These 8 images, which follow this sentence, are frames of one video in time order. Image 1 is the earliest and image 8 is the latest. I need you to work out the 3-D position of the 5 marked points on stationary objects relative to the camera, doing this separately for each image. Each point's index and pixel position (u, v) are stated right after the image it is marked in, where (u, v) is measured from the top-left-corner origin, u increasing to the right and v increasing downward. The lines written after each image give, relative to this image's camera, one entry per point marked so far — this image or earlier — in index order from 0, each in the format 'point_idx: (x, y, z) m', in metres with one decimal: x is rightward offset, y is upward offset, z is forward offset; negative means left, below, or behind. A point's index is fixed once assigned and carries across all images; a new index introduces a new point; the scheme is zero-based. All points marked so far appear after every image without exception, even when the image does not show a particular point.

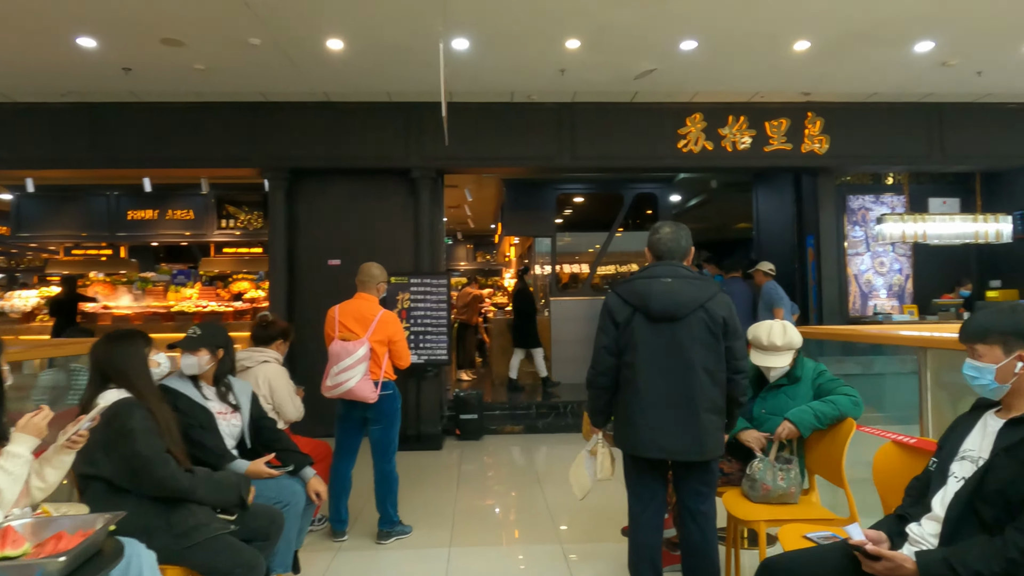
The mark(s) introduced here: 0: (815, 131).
0: (+2.5, +1.3, +5.5) m
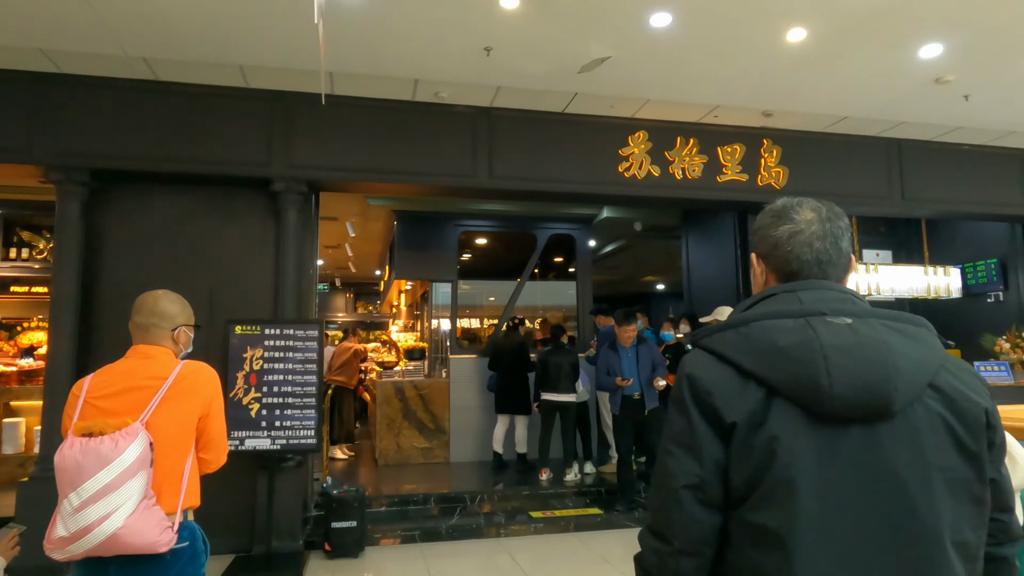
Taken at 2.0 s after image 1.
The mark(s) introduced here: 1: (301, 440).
0: (+1.8, +0.9, +4.7) m
1: (-1.1, -0.8, +3.6) m
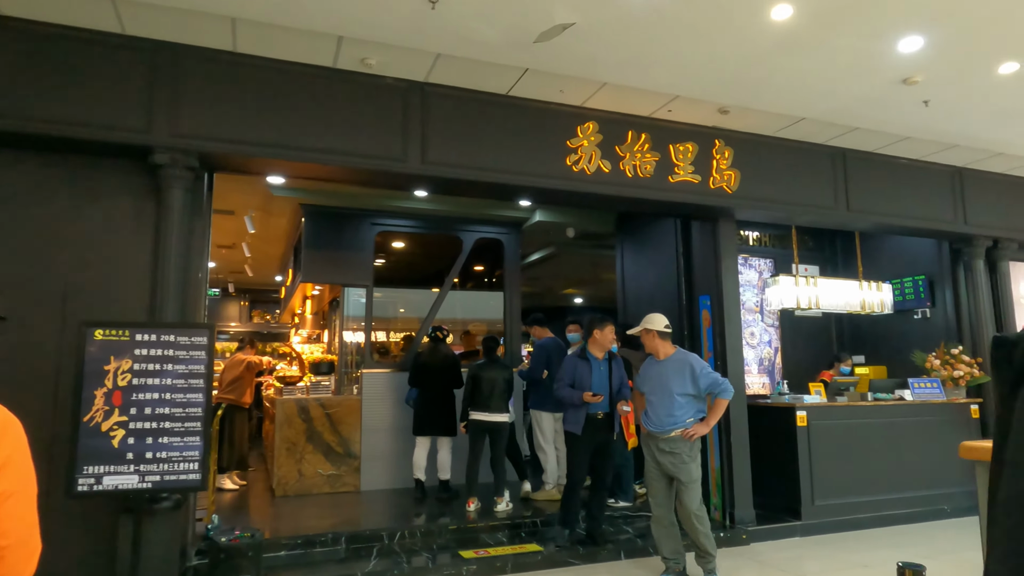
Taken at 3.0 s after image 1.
0: (+1.4, +0.8, +4.4) m
1: (-1.4, -0.8, +2.8) m
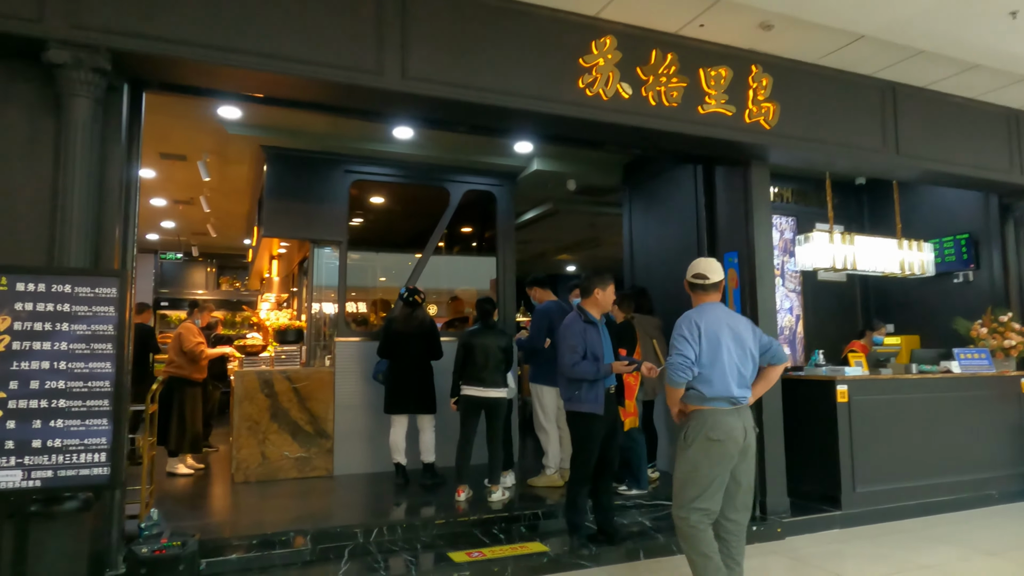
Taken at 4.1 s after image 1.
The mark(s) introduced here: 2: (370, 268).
0: (+1.4, +1.1, +3.7) m
1: (-1.4, -0.6, +2.1) m
2: (-1.1, +0.2, +5.3) m
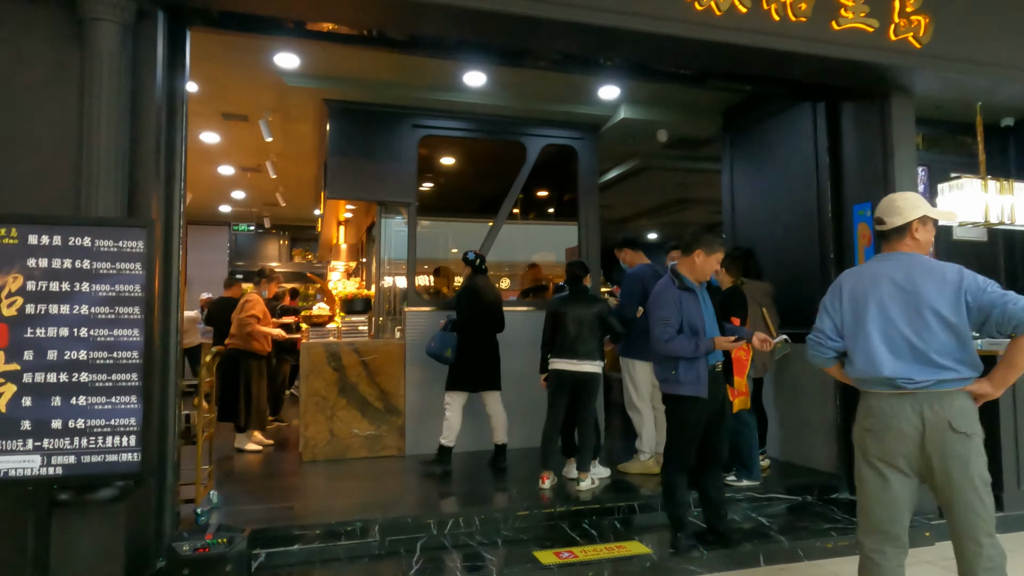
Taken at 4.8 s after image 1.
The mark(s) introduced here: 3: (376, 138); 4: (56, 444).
0: (+1.8, +1.3, +3.0) m
1: (-1.1, -0.5, +1.8) m
2: (-0.5, +0.4, +4.9) m
3: (-0.9, +1.0, +4.5) m
4: (-1.2, -0.4, +1.8) m
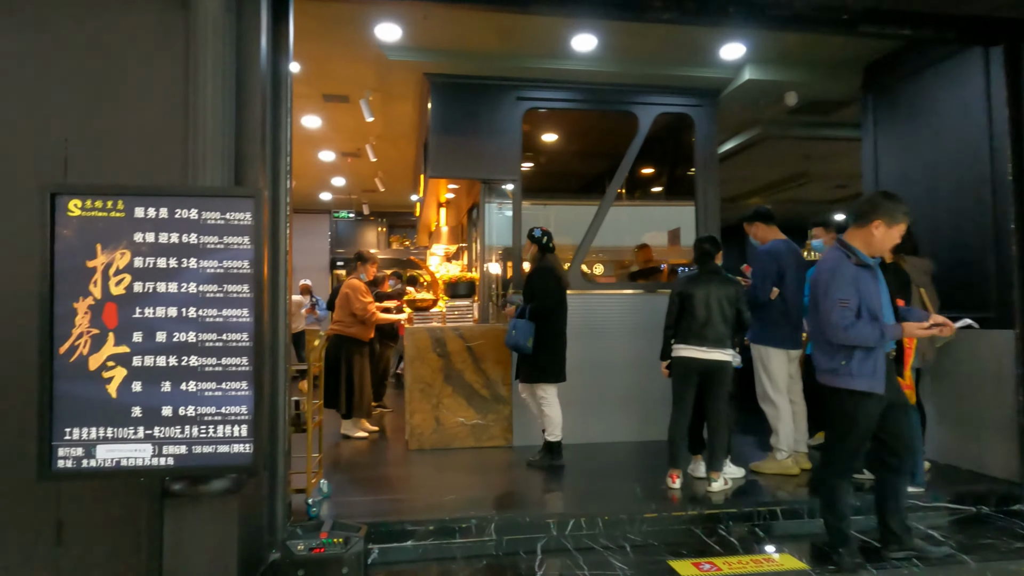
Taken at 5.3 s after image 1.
0: (+2.3, +1.4, +2.4) m
1: (-0.7, -0.4, +1.7) m
2: (+0.2, +0.6, +4.6) m
3: (-0.2, +1.1, +4.2) m
4: (-0.9, -0.4, +1.6) m
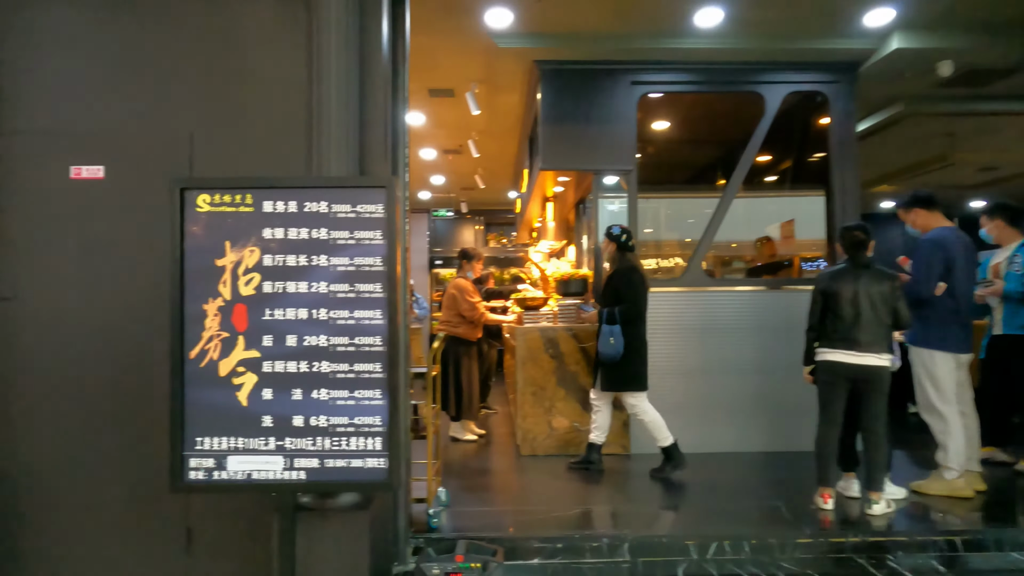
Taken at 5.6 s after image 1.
0: (+2.7, +1.4, +1.9) m
1: (-0.4, -0.4, +1.5) m
2: (+1.0, +0.6, +4.3) m
3: (+0.5, +1.1, +4.0) m
4: (-0.5, -0.4, +1.5) m
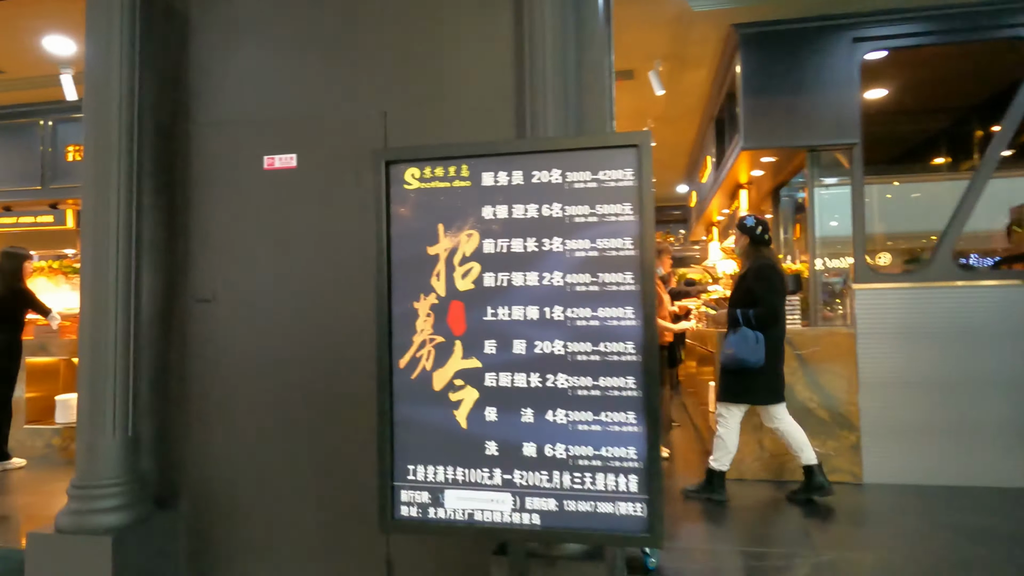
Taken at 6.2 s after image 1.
0: (+3.2, +1.5, +0.9) m
1: (+0.2, -0.4, +1.2) m
2: (+2.1, +0.6, +3.6) m
3: (+1.5, +1.2, +3.4) m
4: (0.0, -0.3, +1.2) m
